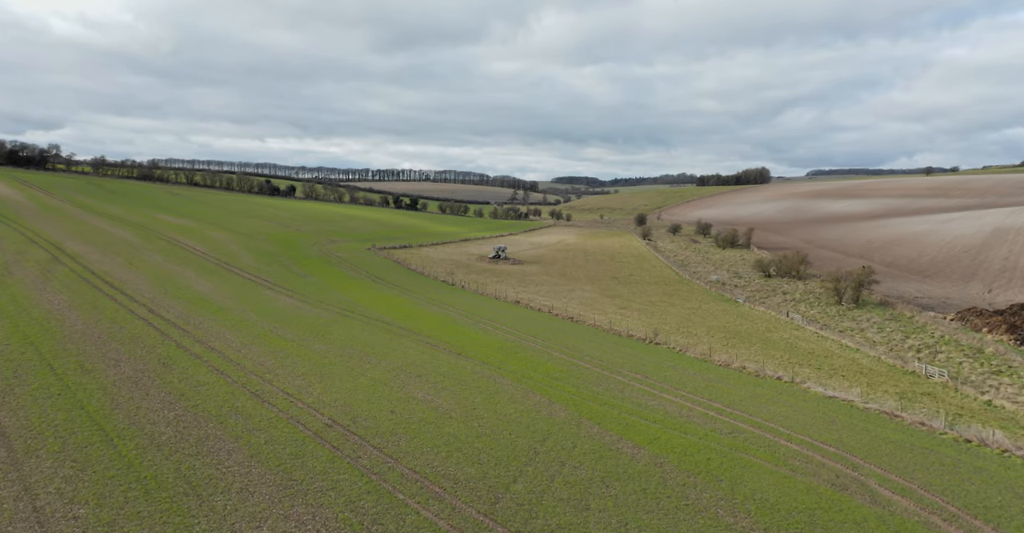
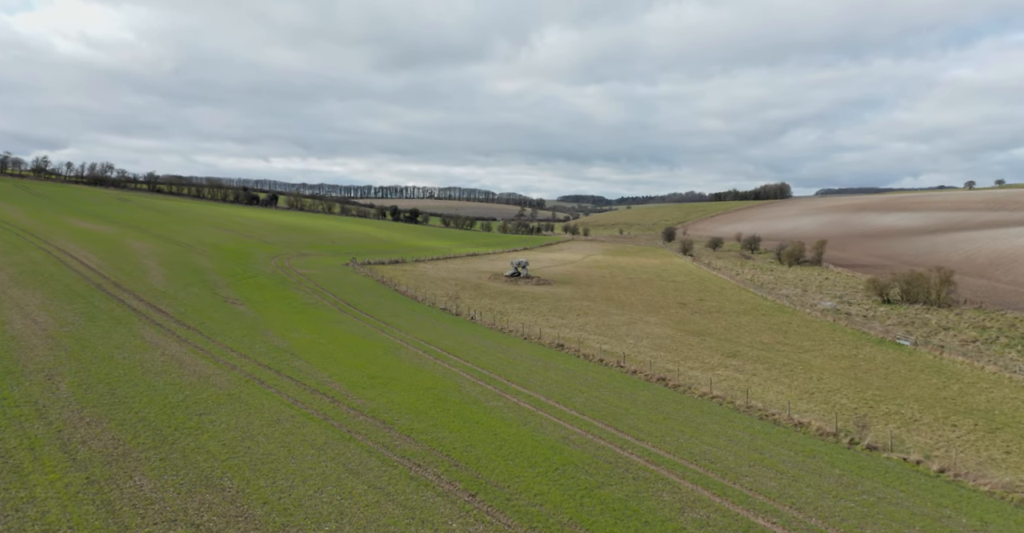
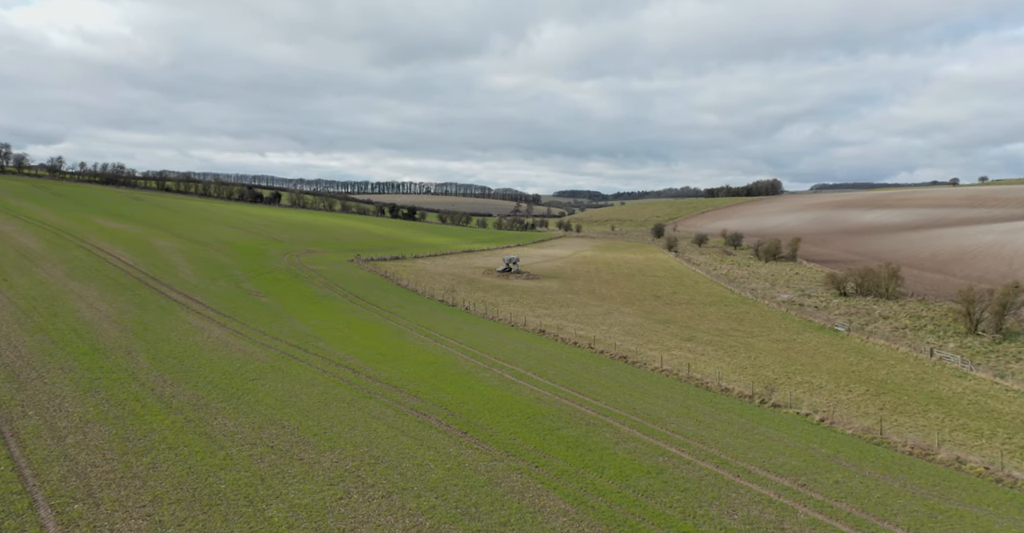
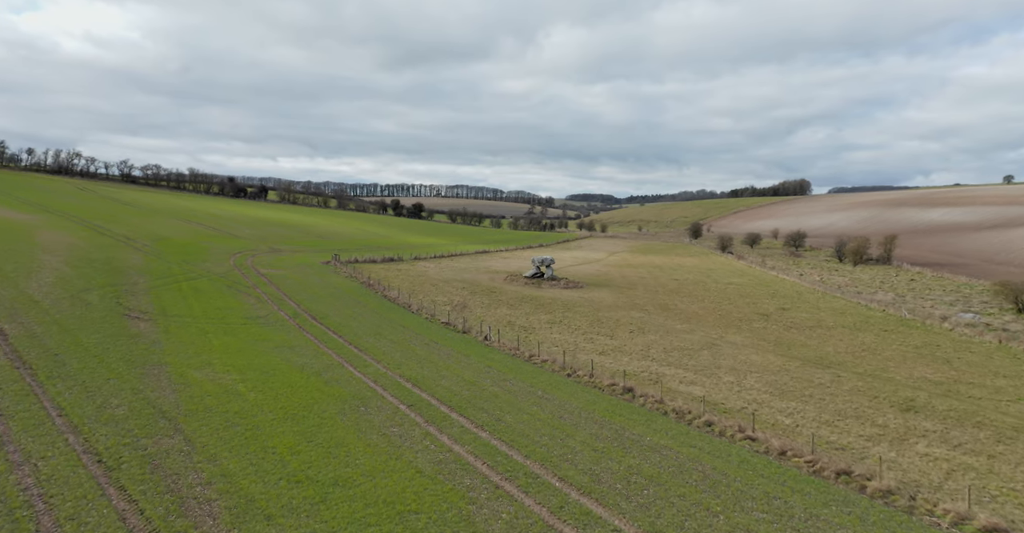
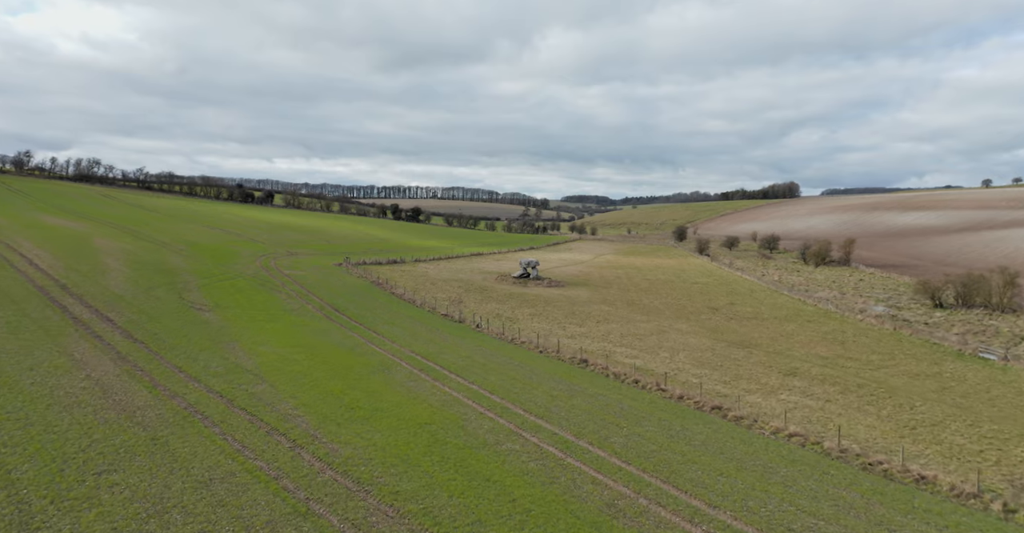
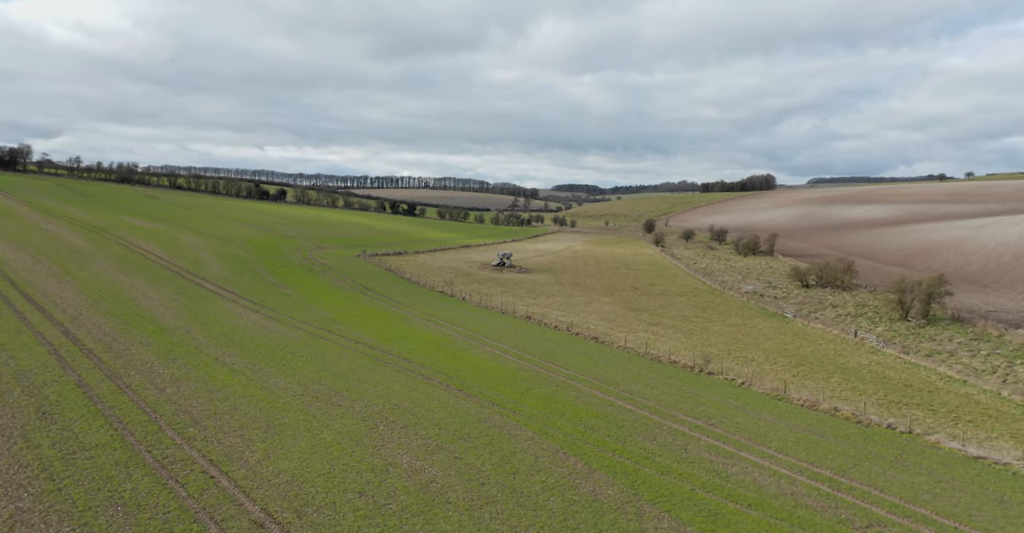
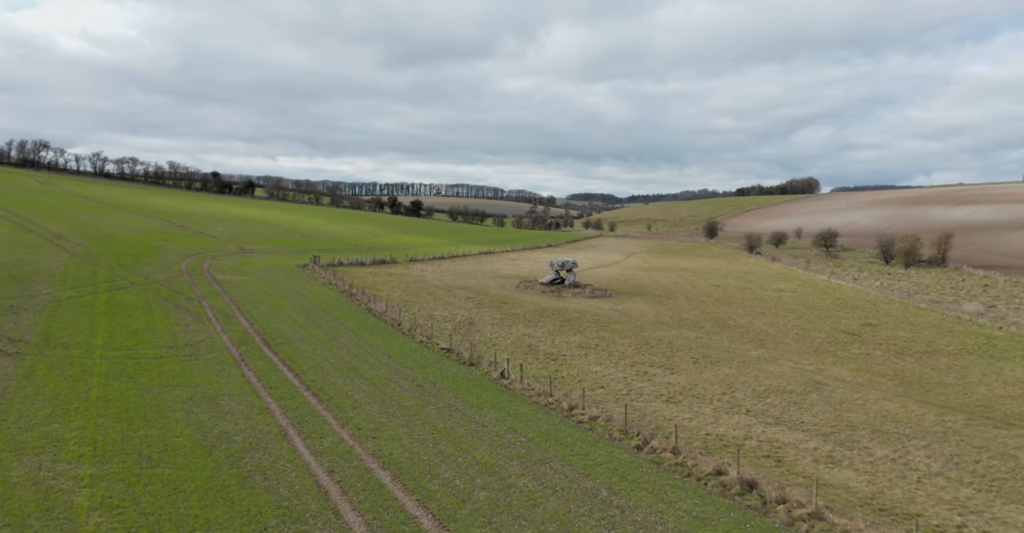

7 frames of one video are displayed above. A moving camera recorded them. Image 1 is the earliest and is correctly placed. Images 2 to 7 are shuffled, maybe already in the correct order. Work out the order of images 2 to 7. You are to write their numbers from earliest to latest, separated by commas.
6, 3, 2, 5, 4, 7
